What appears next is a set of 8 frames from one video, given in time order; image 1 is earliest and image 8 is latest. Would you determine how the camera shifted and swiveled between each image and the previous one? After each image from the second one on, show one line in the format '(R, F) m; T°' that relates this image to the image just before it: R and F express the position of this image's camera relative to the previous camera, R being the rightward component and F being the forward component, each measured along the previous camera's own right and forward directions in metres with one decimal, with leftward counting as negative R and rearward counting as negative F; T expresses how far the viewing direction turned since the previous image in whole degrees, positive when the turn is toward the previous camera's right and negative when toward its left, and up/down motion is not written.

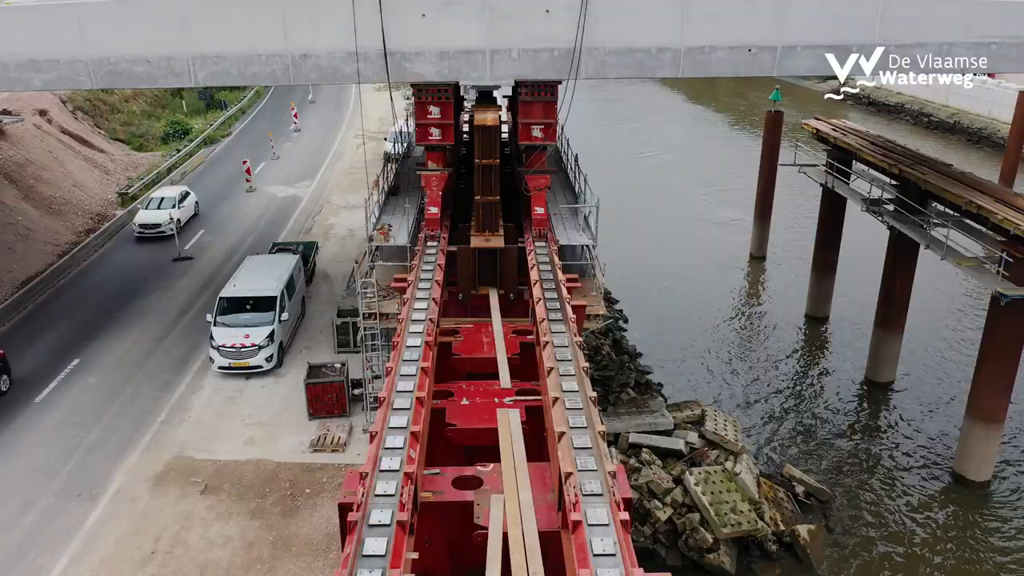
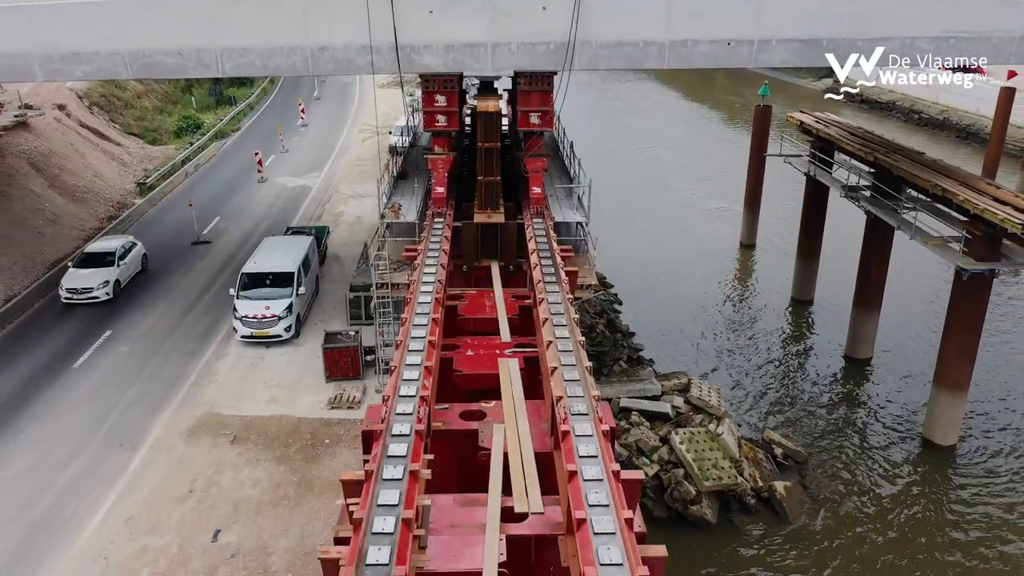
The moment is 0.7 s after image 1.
(0.0, -1.3) m; 0°
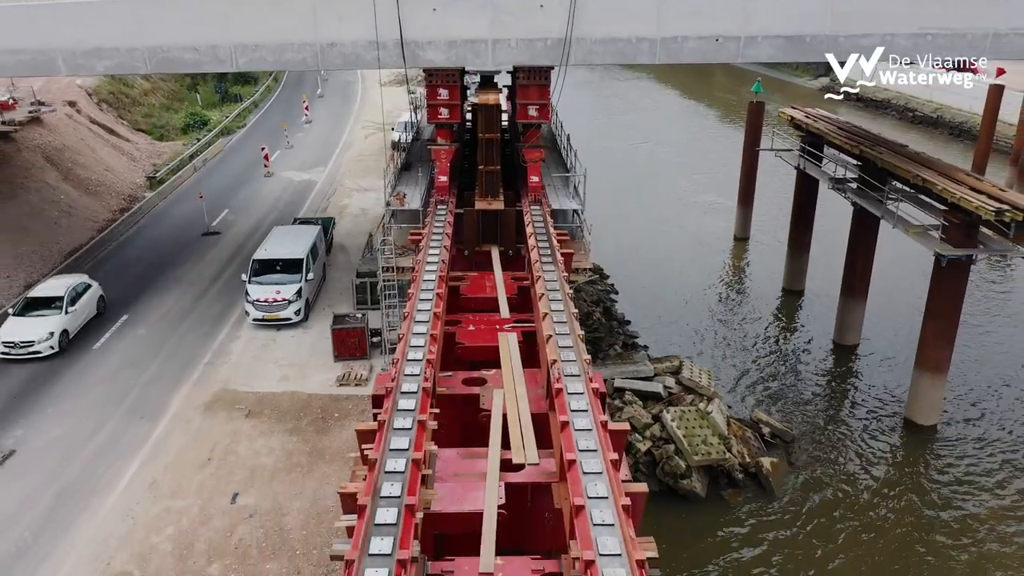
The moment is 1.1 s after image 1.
(0.0, -0.8) m; 0°
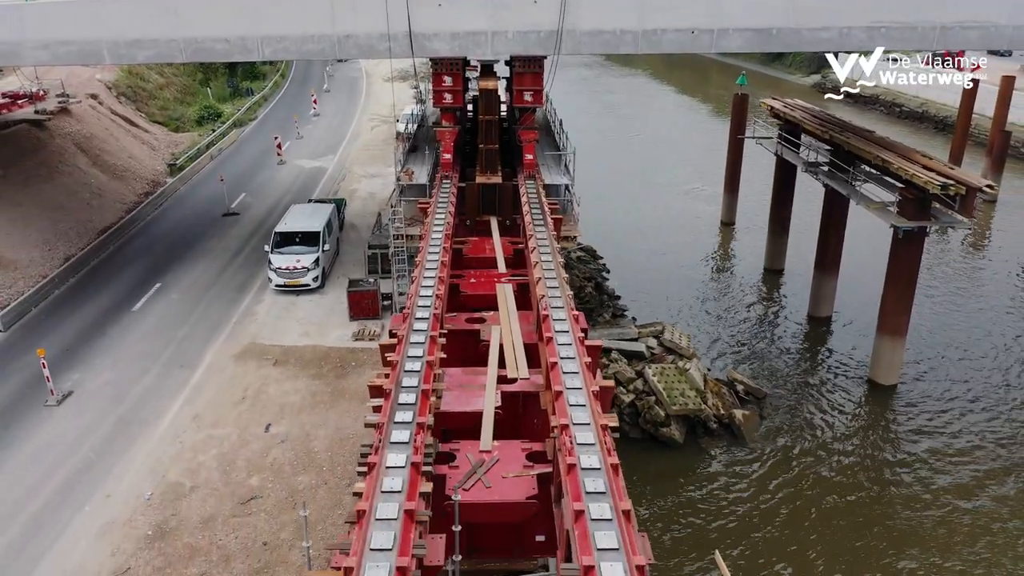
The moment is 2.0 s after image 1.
(+0.1, -1.8) m; 0°
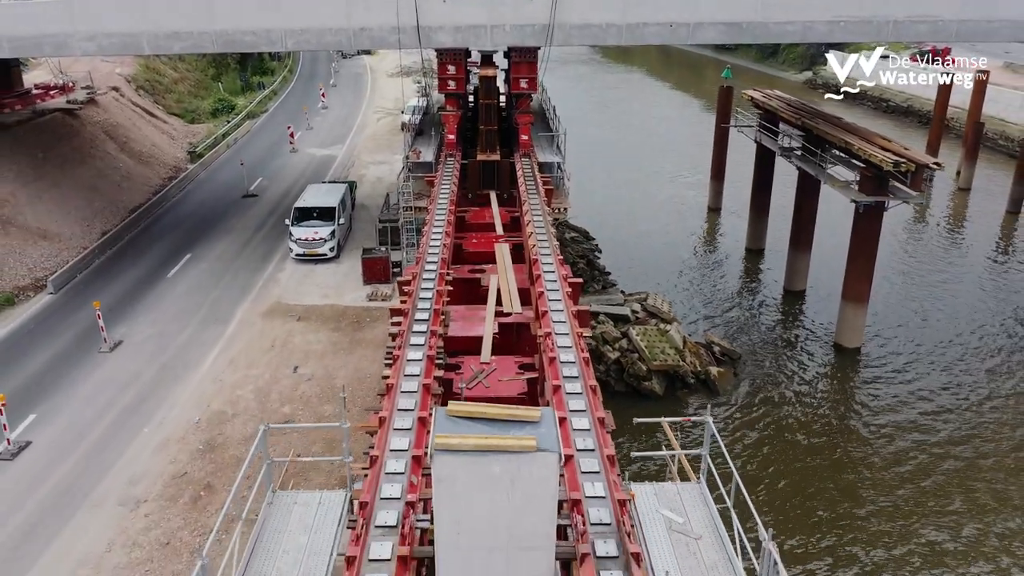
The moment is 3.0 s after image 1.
(+0.1, -2.0) m; 0°
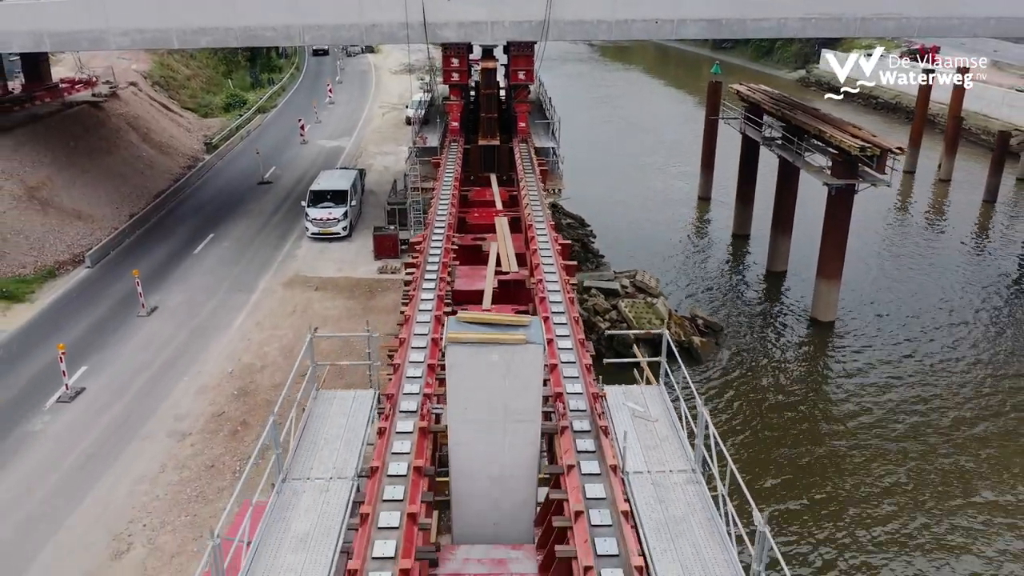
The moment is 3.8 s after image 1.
(+0.1, -1.7) m; 0°
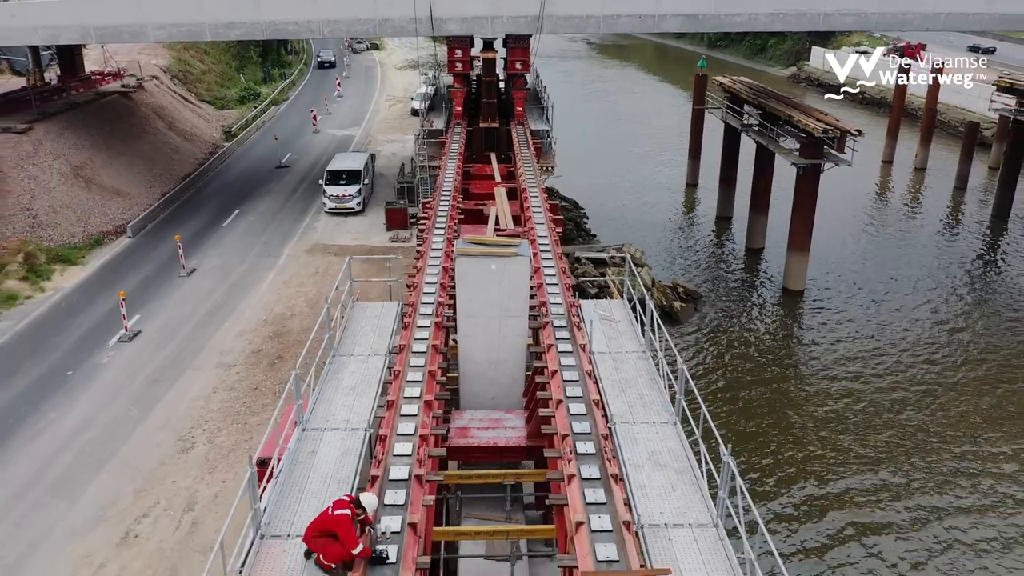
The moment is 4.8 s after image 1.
(+0.1, -2.4) m; 0°
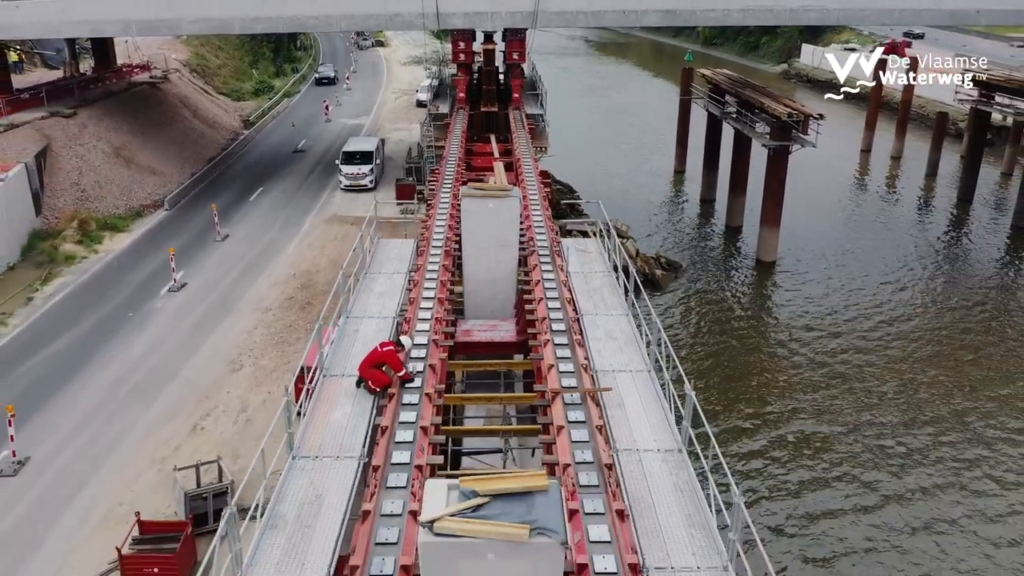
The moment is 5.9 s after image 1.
(+0.1, -2.7) m; 0°
